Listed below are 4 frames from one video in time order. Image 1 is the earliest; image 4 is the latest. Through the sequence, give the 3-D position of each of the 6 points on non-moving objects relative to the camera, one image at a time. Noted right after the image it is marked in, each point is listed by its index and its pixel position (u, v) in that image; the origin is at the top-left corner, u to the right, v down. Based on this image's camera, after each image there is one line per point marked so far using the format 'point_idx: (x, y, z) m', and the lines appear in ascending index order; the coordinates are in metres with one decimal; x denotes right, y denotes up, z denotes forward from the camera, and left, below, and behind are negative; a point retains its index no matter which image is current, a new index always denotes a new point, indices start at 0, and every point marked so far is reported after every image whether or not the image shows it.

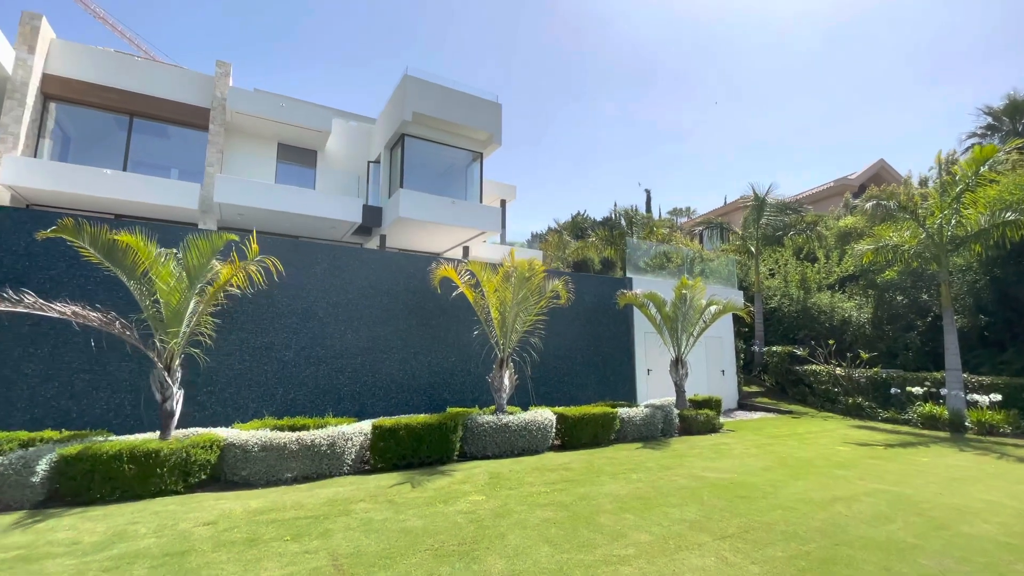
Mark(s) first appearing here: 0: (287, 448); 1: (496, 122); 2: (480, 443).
0: (-2.7, -2.0, +5.9) m
1: (-0.6, +6.6, +19.1) m
2: (-0.5, -2.3, +7.2) m
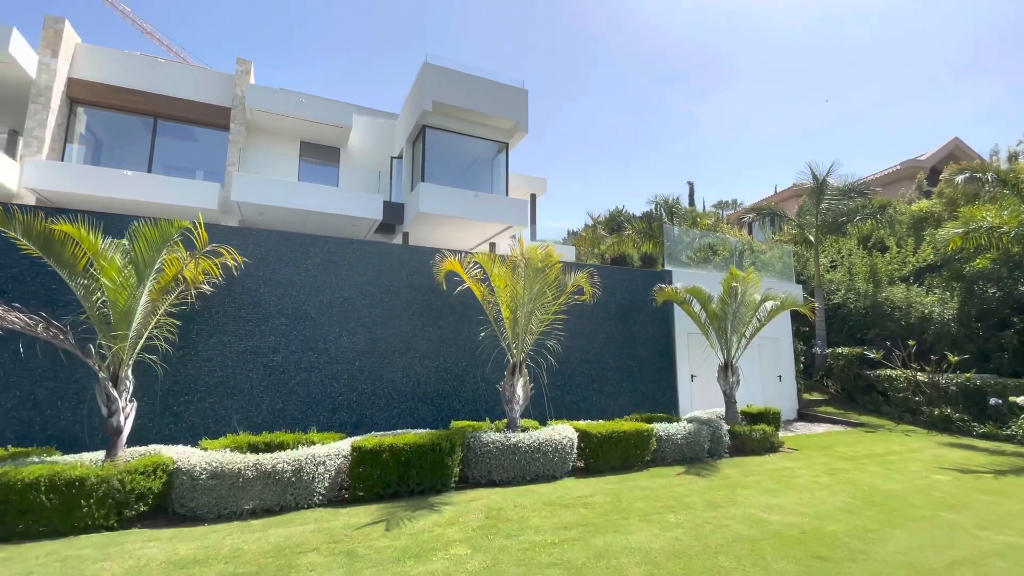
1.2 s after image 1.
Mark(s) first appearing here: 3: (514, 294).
0: (-2.7, -1.9, +4.9) m
1: (+0.4, +6.7, +17.9) m
2: (-0.3, -2.3, +6.0) m
3: (0.0, -0.1, +7.1) m
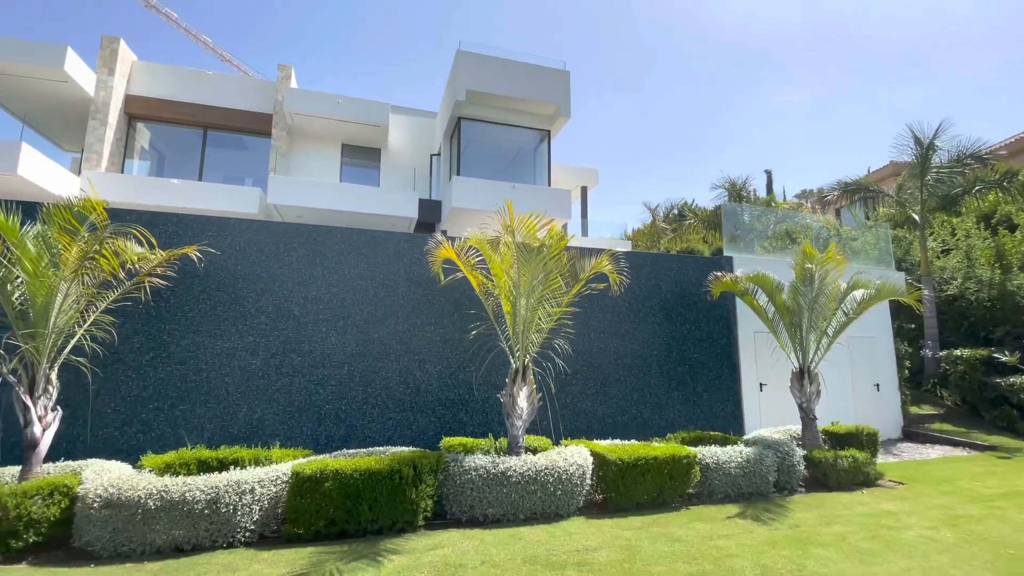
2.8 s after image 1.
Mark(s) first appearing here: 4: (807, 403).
0: (-3.0, -1.8, +3.9) m
1: (+1.7, +6.7, +16.5) m
2: (-0.4, -2.1, +4.7) m
3: (0.0, +0.1, +5.8) m
4: (+4.6, -1.8, +7.4) m
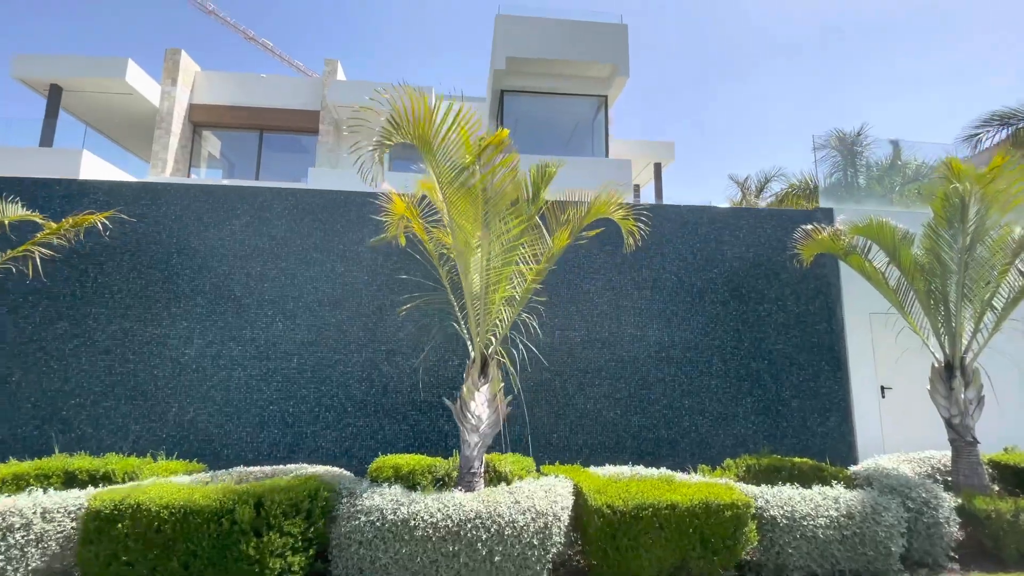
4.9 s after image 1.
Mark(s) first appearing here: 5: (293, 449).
0: (-3.7, -1.5, +2.7) m
1: (+3.1, +7.1, +14.2) m
2: (-1.0, -1.7, +3.0) m
3: (-0.4, +0.5, +4.0) m
4: (+4.4, -1.3, +4.7) m
5: (-2.5, -1.8, +5.5) m
